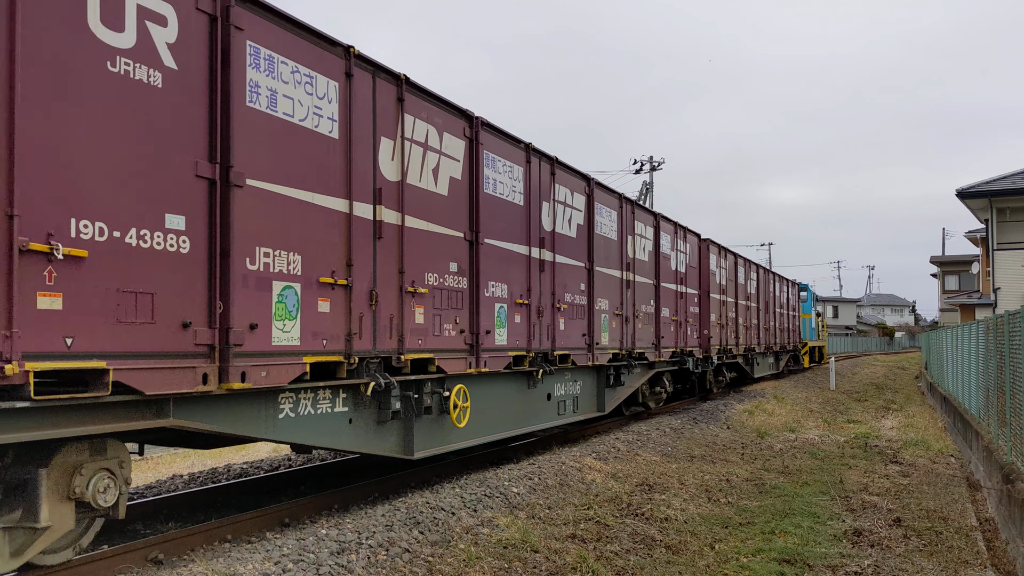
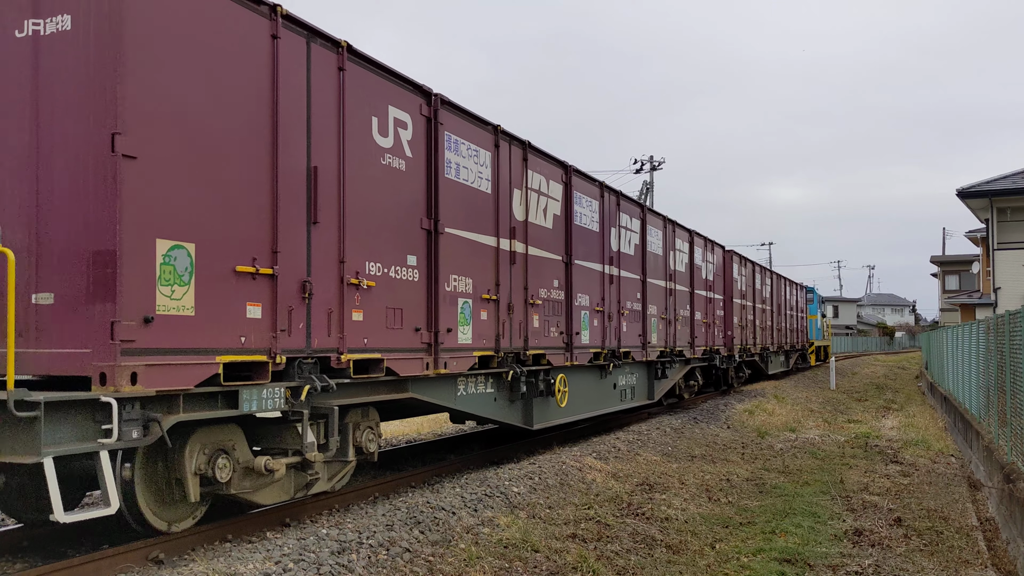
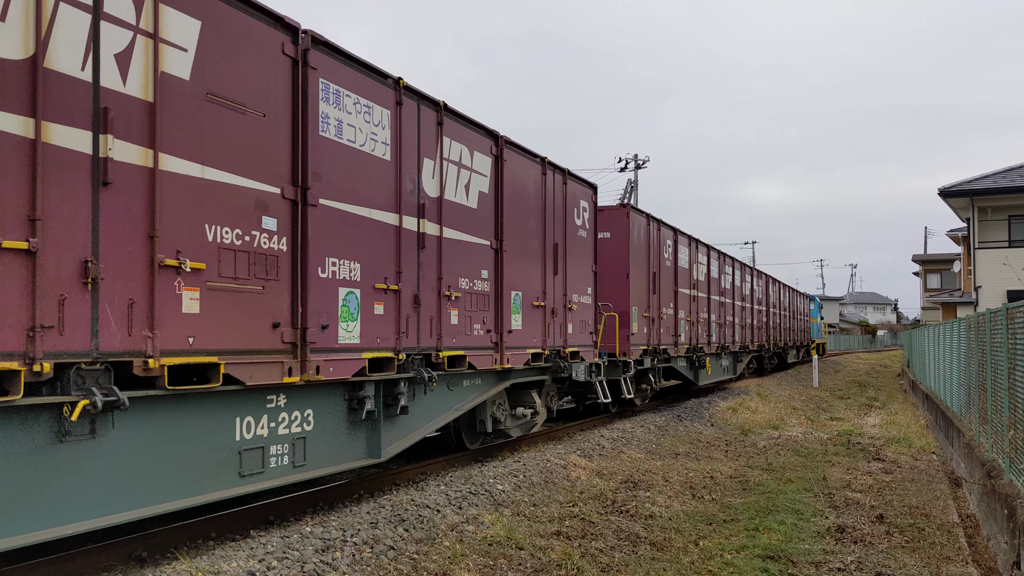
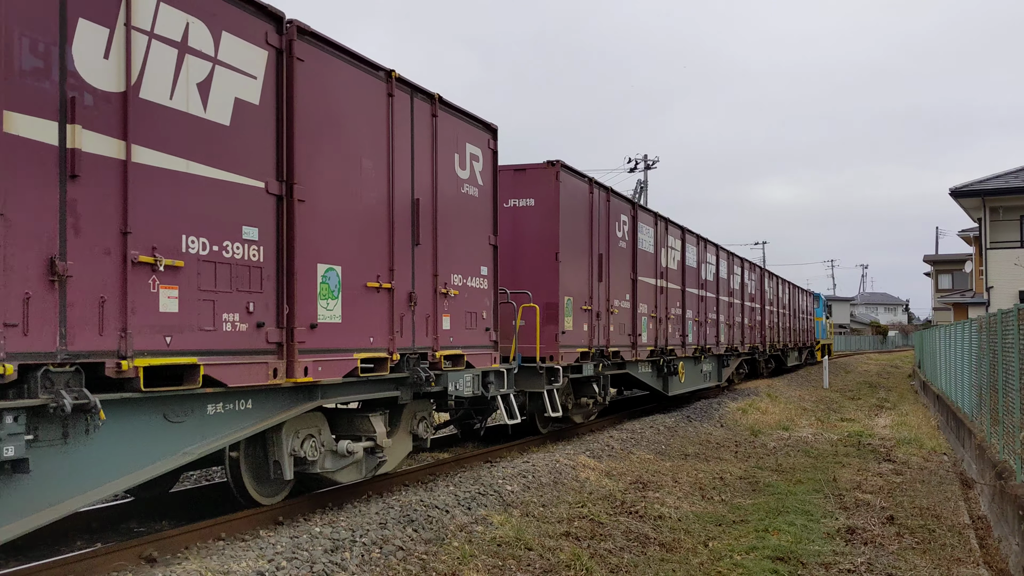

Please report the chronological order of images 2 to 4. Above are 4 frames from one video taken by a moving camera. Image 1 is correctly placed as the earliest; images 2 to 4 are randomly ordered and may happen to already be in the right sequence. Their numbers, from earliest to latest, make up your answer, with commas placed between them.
2, 4, 3
